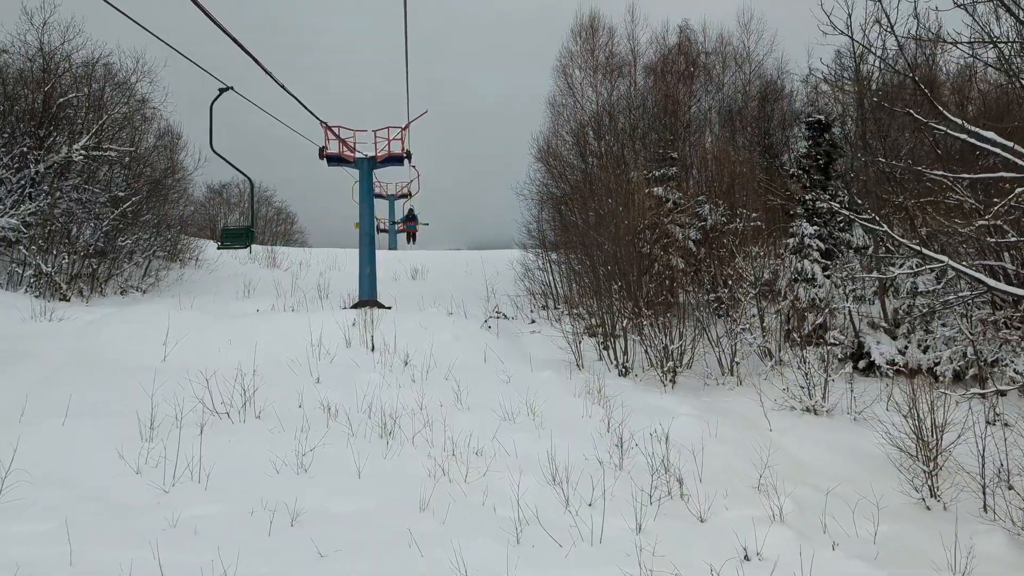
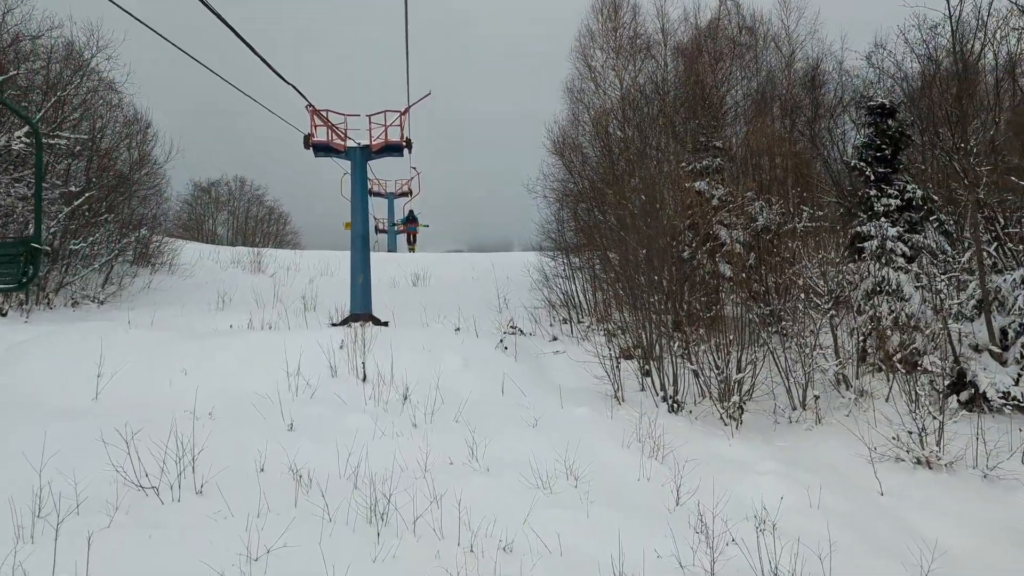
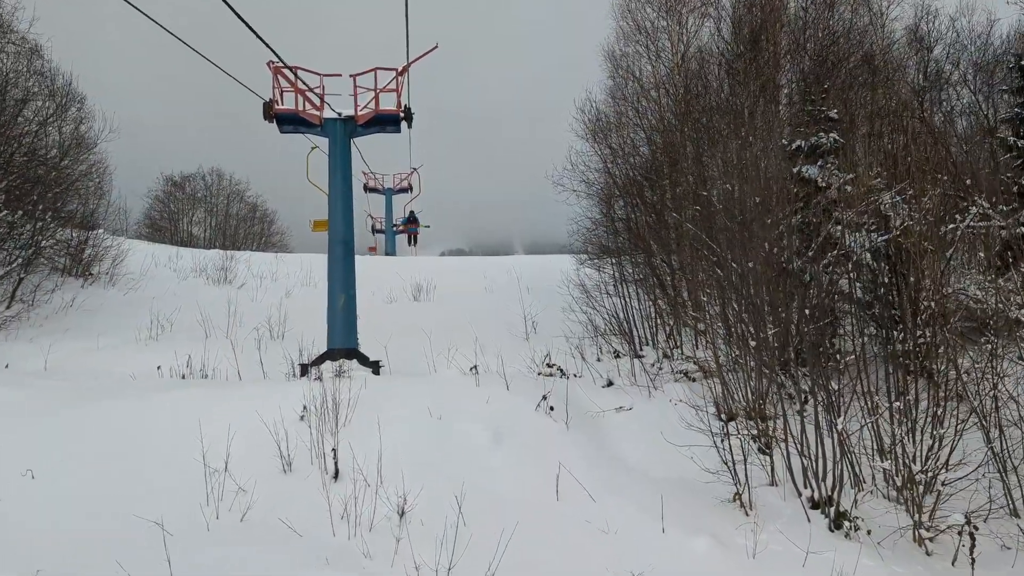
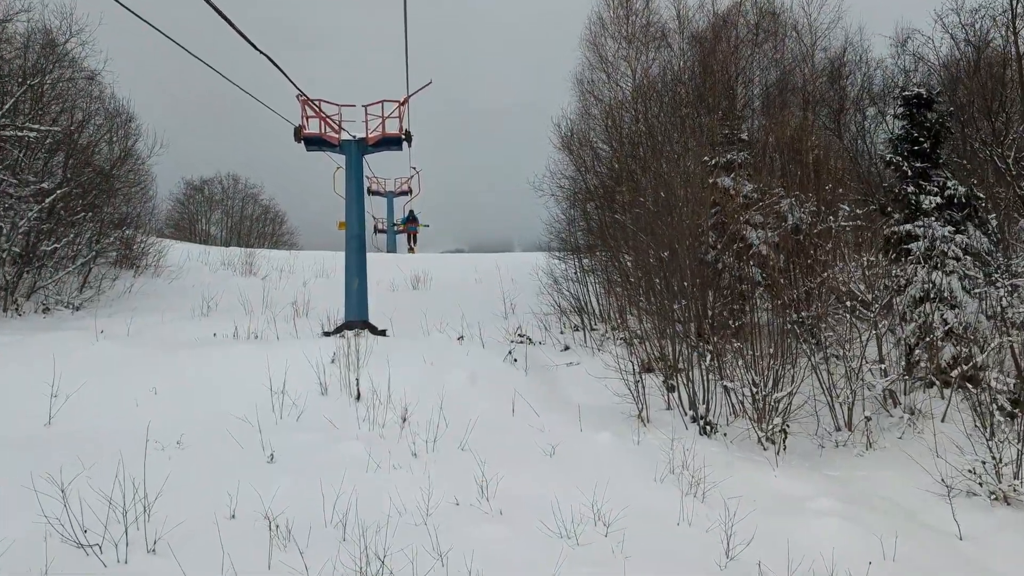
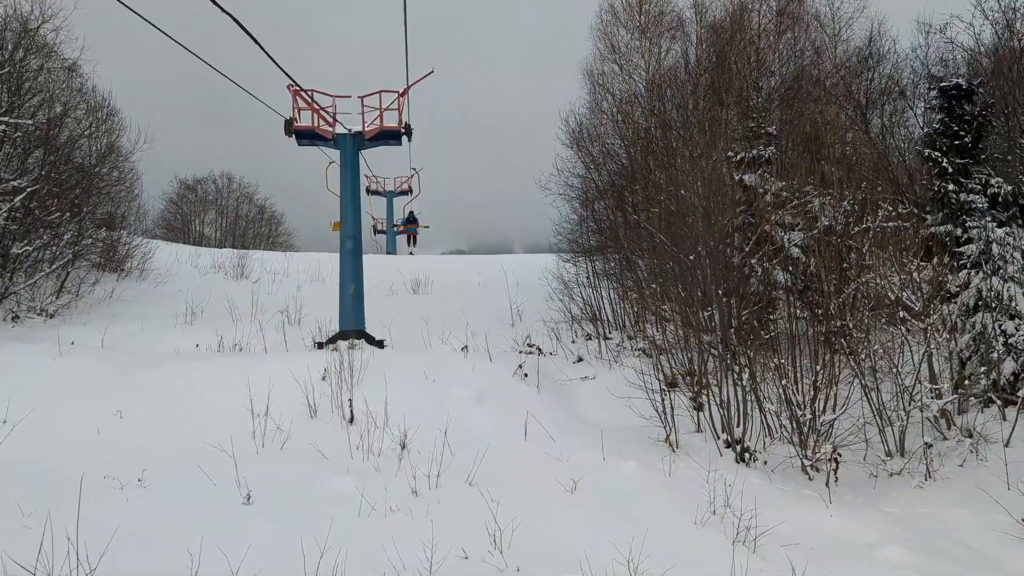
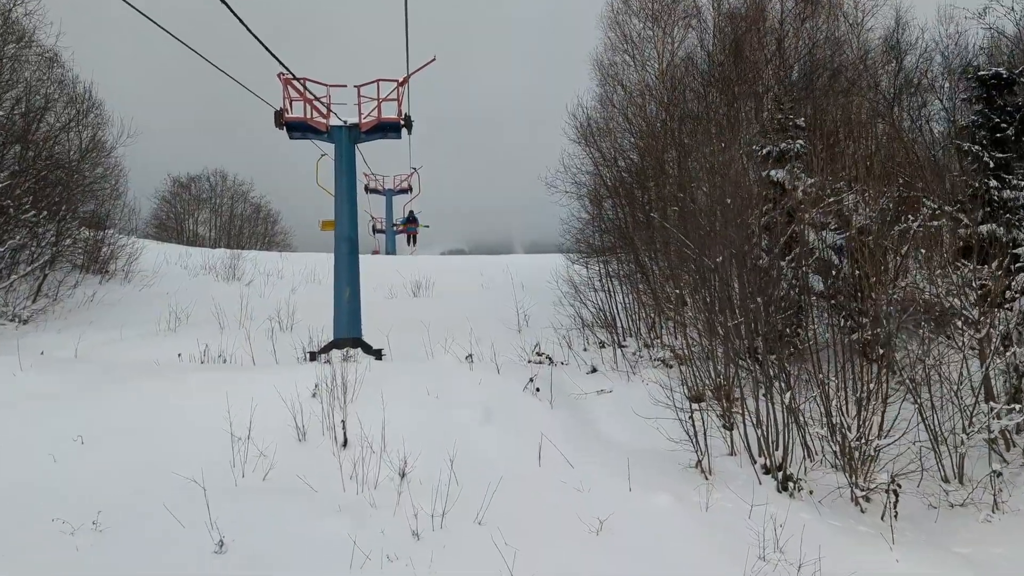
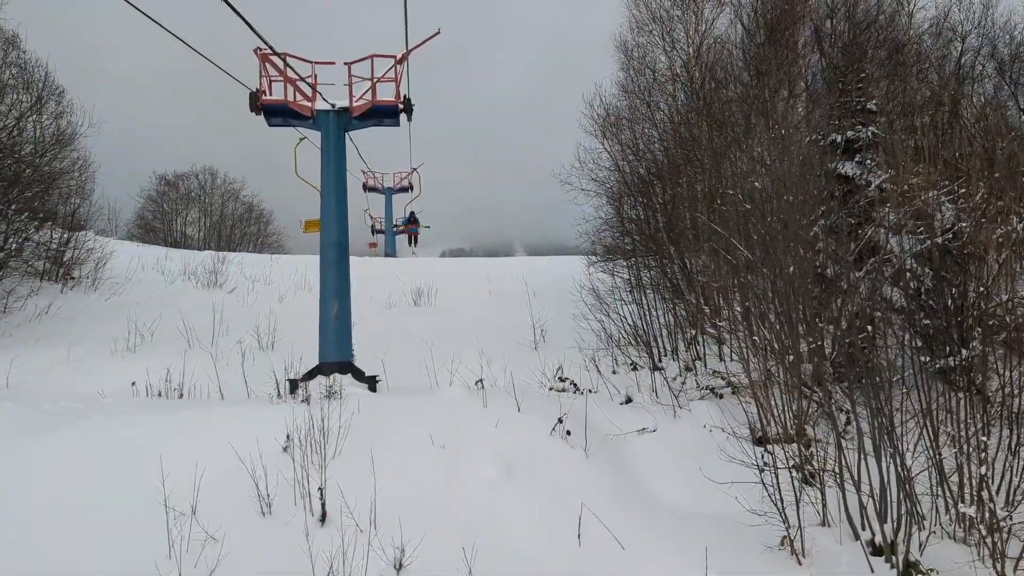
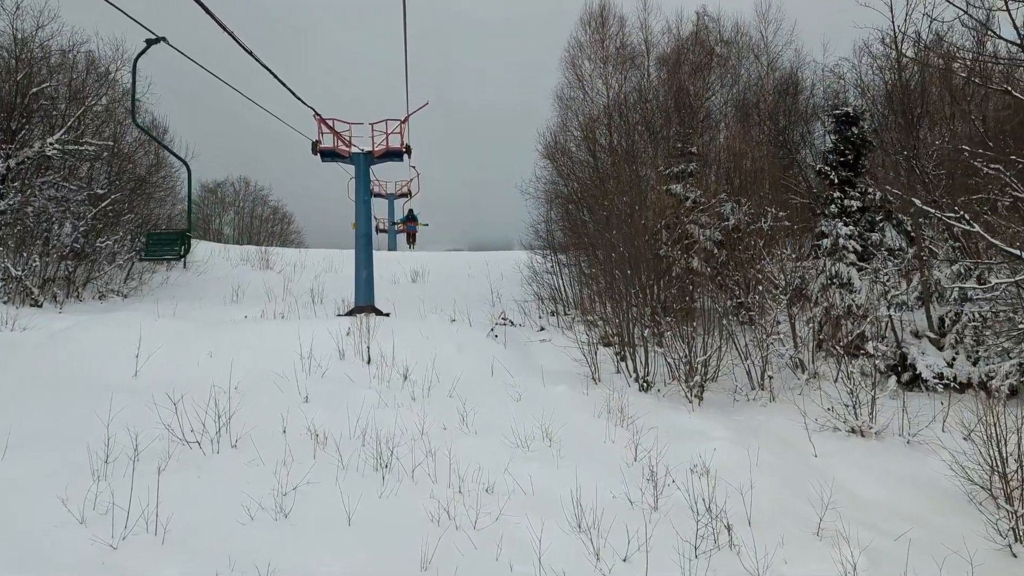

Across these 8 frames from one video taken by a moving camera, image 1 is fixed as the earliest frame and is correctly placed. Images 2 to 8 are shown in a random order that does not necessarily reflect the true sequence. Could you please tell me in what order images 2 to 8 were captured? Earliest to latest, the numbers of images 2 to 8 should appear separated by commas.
8, 2, 4, 5, 6, 3, 7
